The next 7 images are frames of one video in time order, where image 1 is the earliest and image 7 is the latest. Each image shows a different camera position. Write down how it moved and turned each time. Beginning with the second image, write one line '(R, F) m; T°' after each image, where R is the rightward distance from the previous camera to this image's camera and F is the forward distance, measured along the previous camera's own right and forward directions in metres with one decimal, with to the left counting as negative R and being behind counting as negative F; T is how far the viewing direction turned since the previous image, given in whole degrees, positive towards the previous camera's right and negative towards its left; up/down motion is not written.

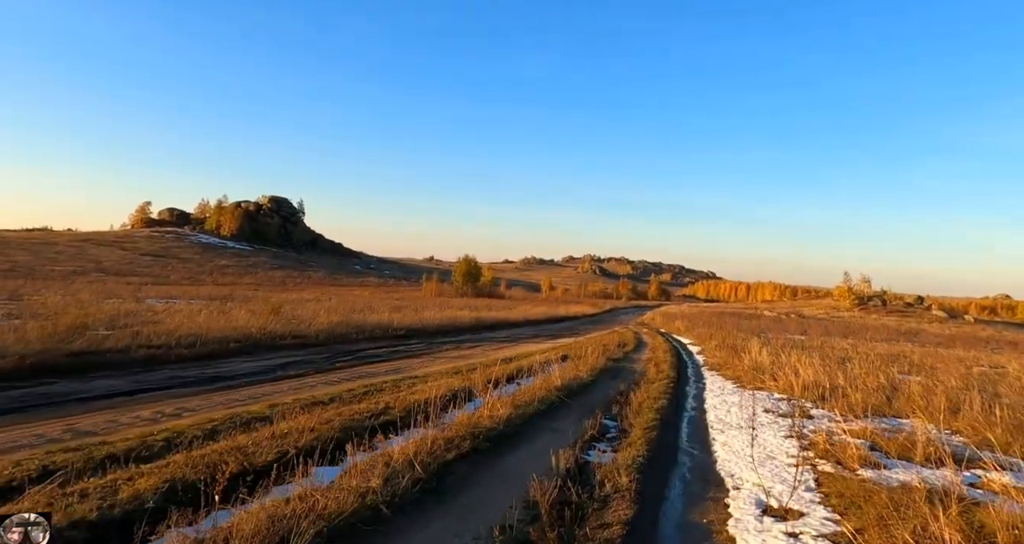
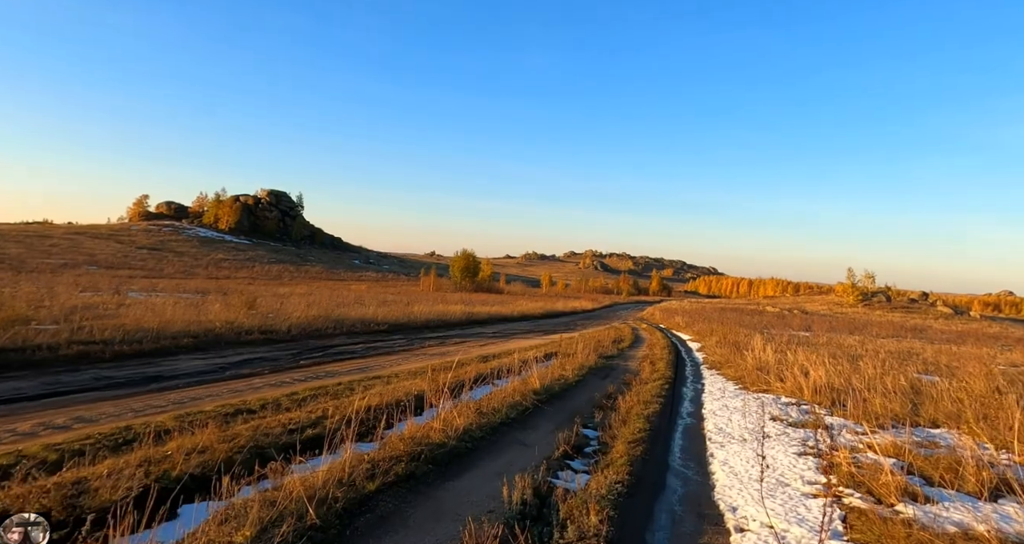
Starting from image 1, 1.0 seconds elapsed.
(+0.7, +1.8) m; 0°
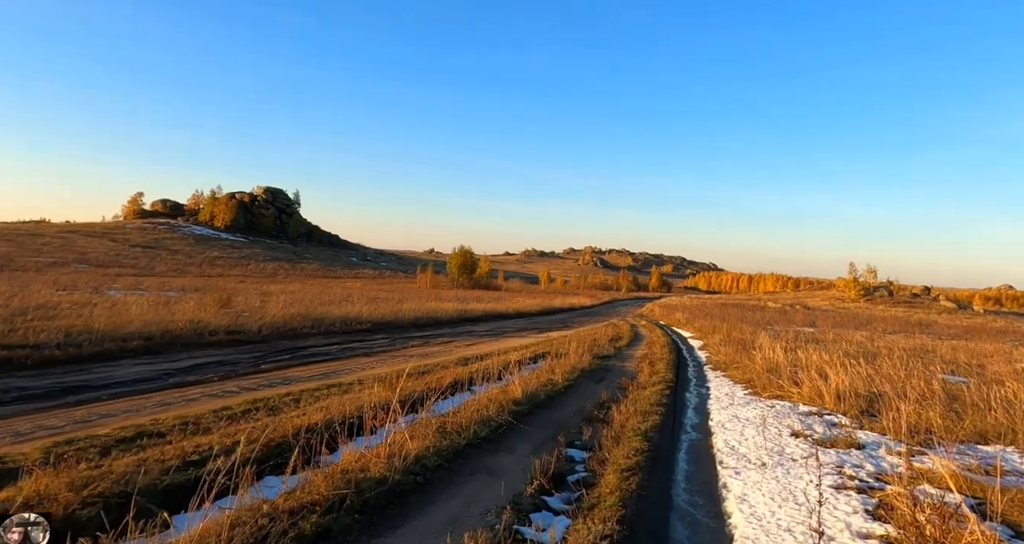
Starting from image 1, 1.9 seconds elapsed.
(+0.5, +1.8) m; 0°
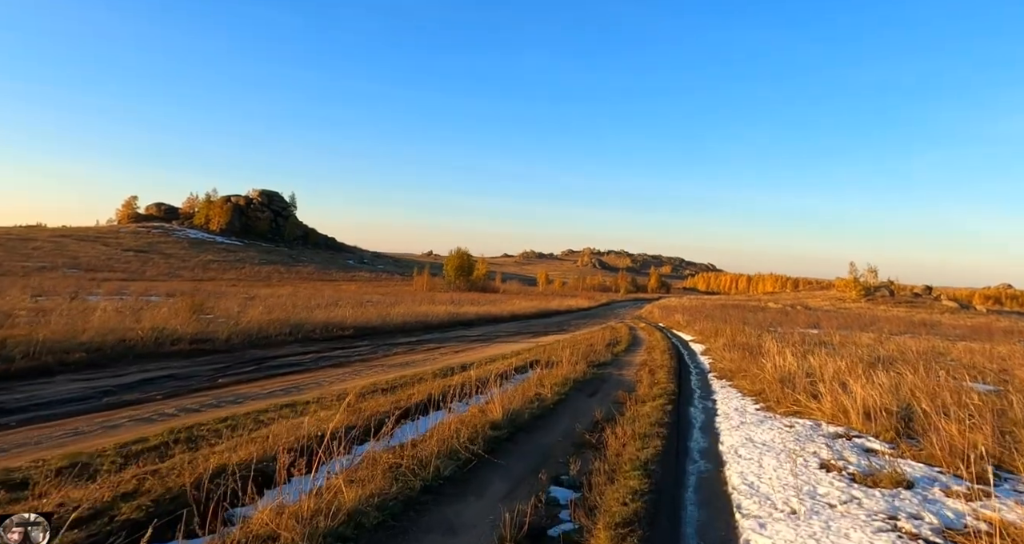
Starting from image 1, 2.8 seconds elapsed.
(+0.4, +1.5) m; 0°
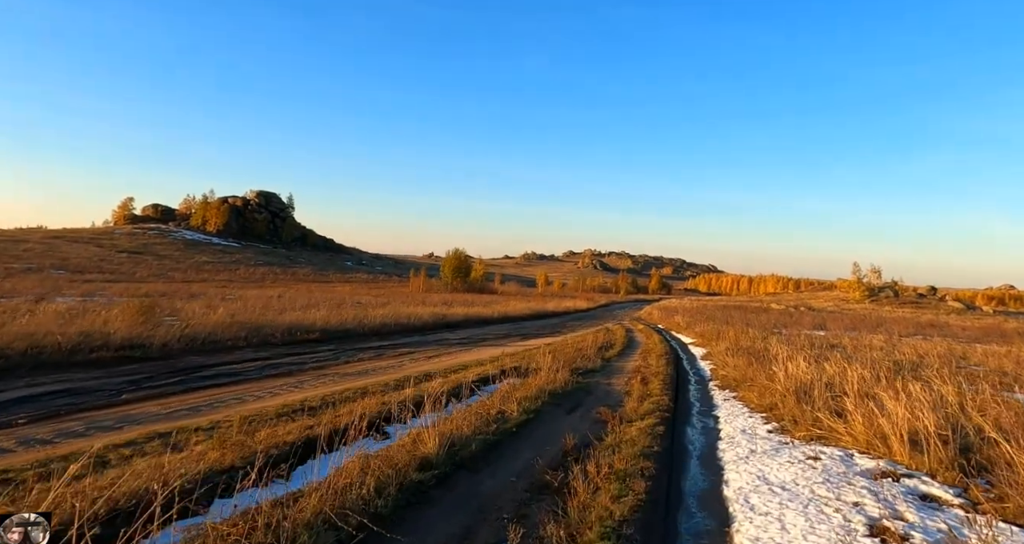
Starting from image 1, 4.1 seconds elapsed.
(+0.9, +2.3) m; 0°
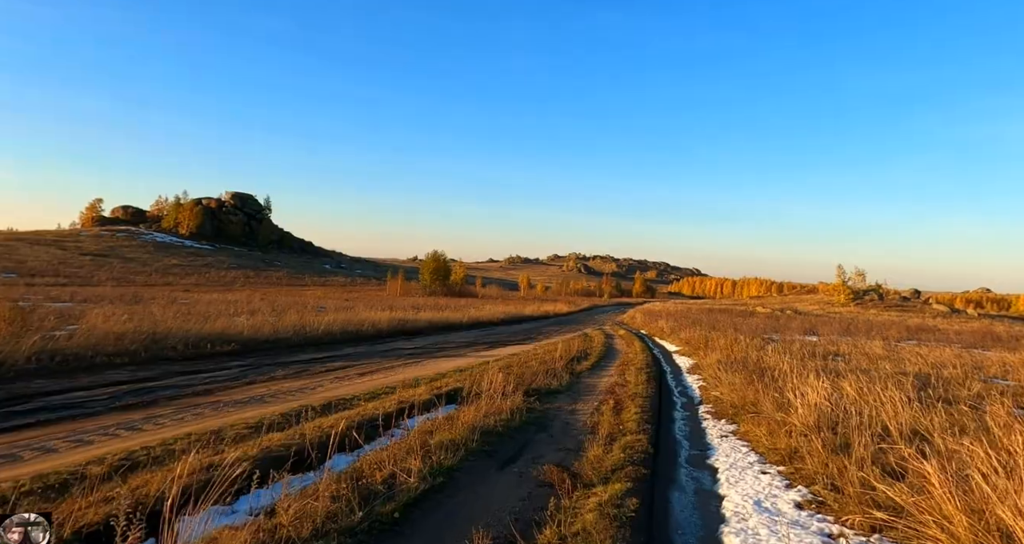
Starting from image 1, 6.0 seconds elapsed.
(+1.2, +3.6) m; +2°
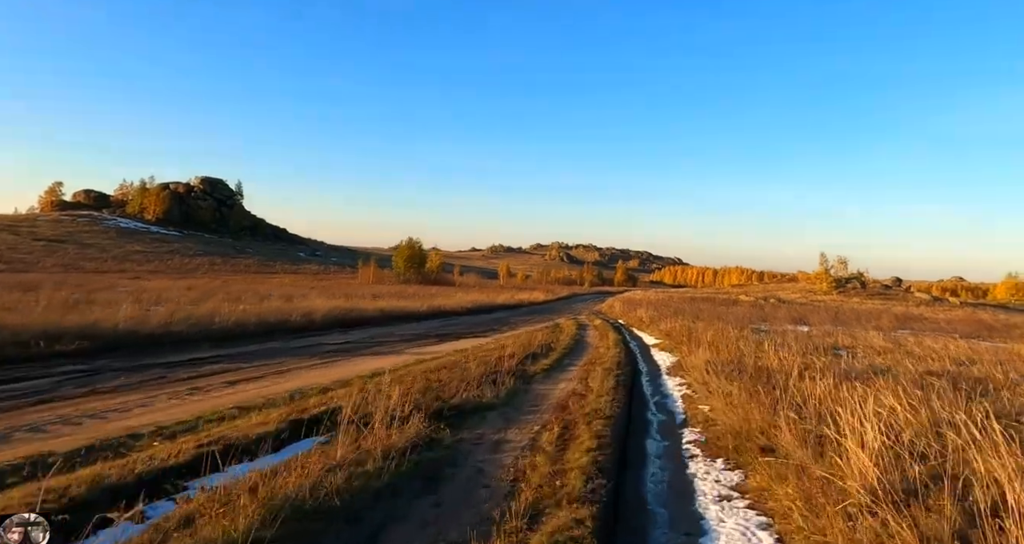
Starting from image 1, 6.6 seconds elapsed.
(+1.4, +4.3) m; +2°
